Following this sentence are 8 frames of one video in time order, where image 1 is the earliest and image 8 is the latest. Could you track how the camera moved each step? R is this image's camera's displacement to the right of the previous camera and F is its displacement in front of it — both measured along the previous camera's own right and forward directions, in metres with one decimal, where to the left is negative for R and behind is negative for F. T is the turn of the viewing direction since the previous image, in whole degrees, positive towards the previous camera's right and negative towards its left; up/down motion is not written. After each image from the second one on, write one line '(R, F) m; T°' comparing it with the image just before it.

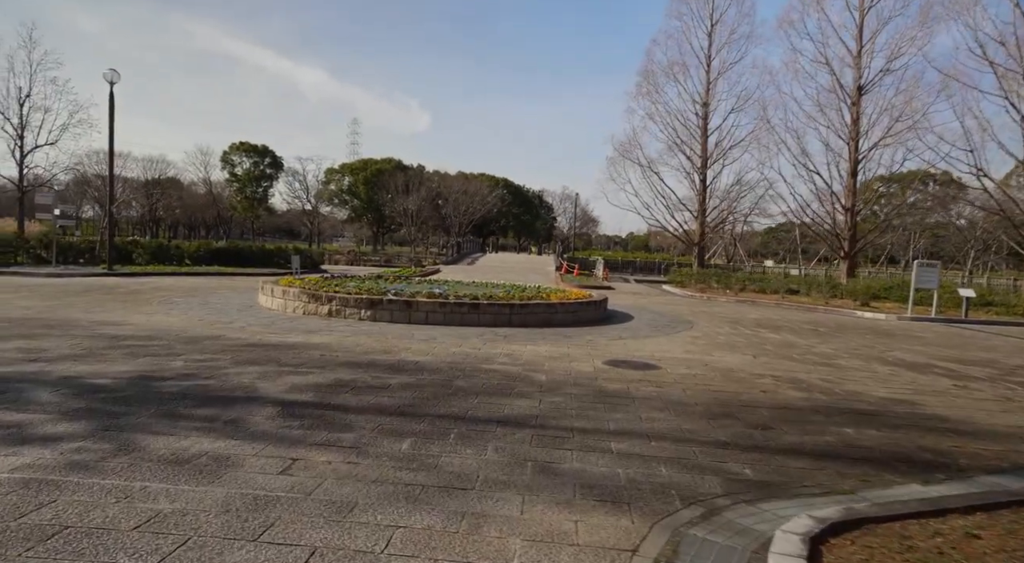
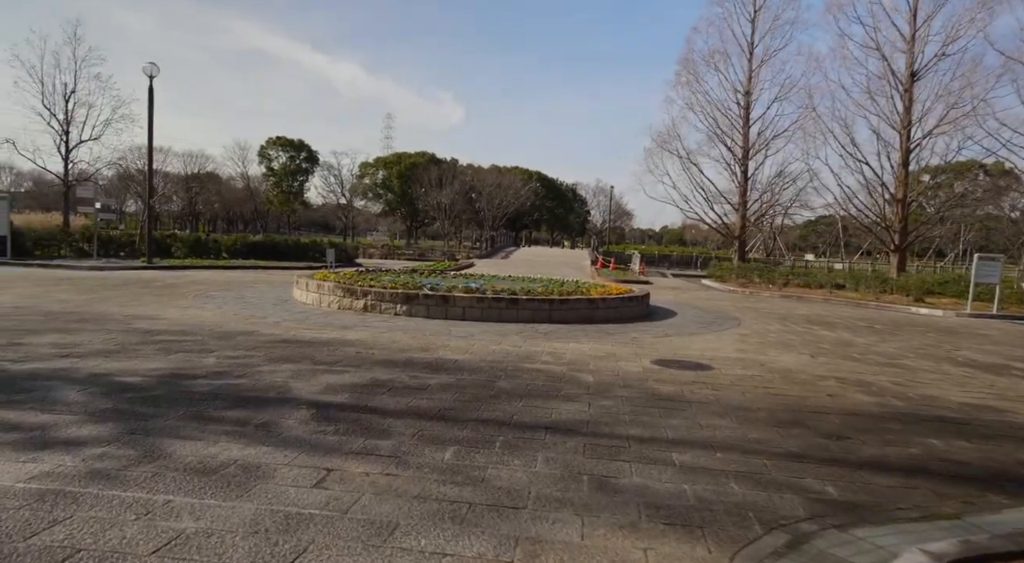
(-0.1, +0.4) m; -3°
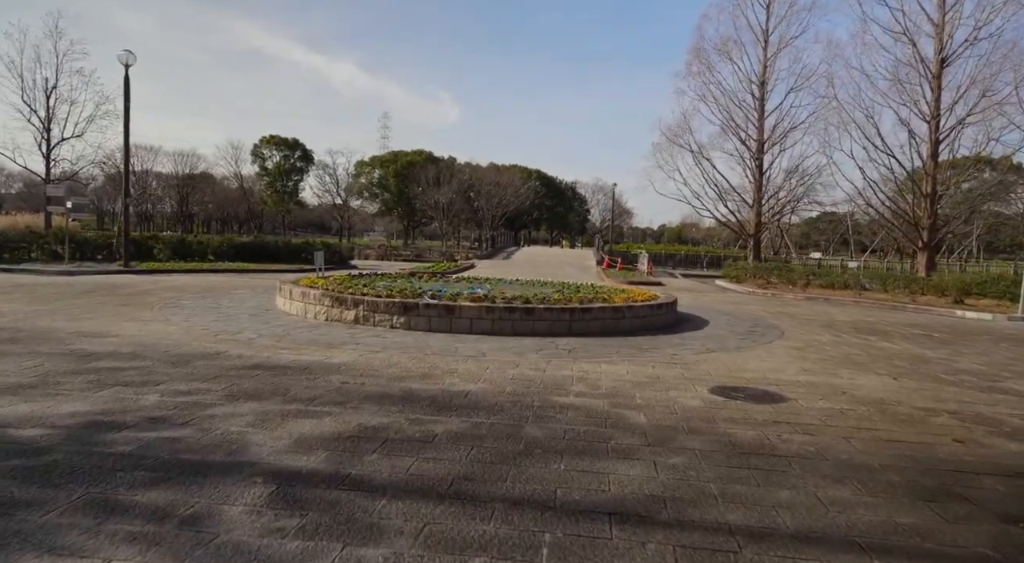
(-0.2, +1.5) m; 0°
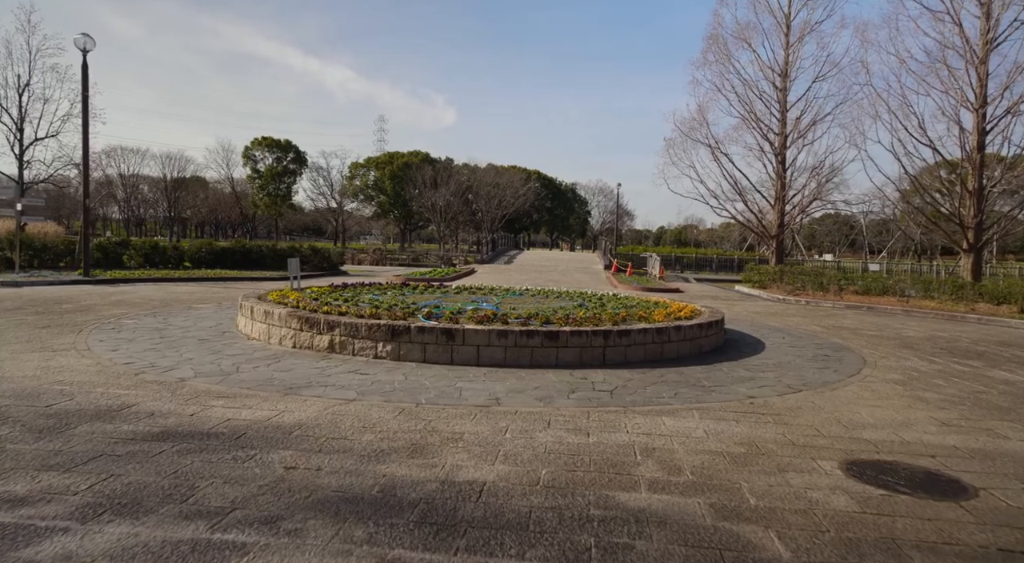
(-0.2, +2.1) m; 0°
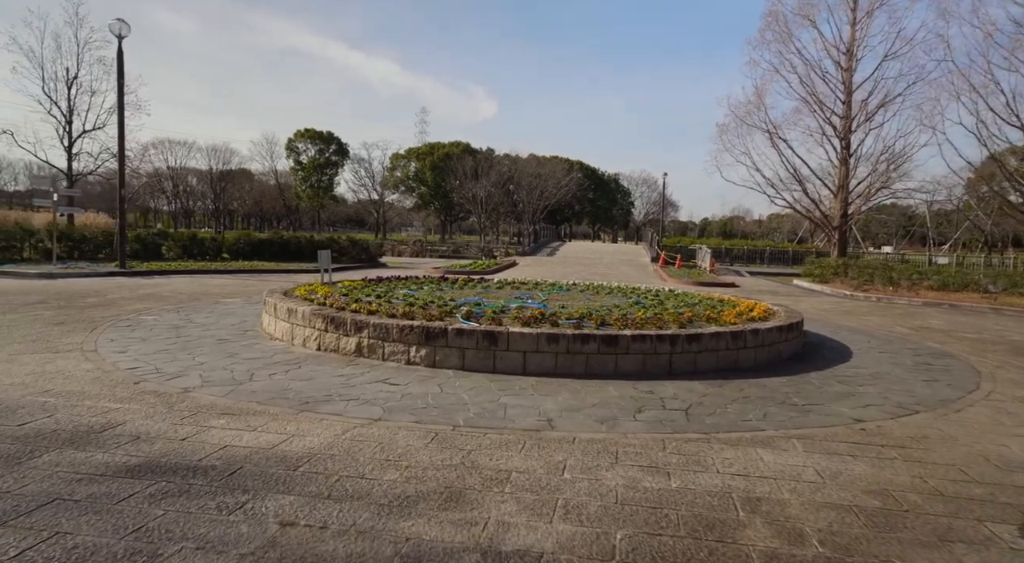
(-0.1, +1.0) m; -4°
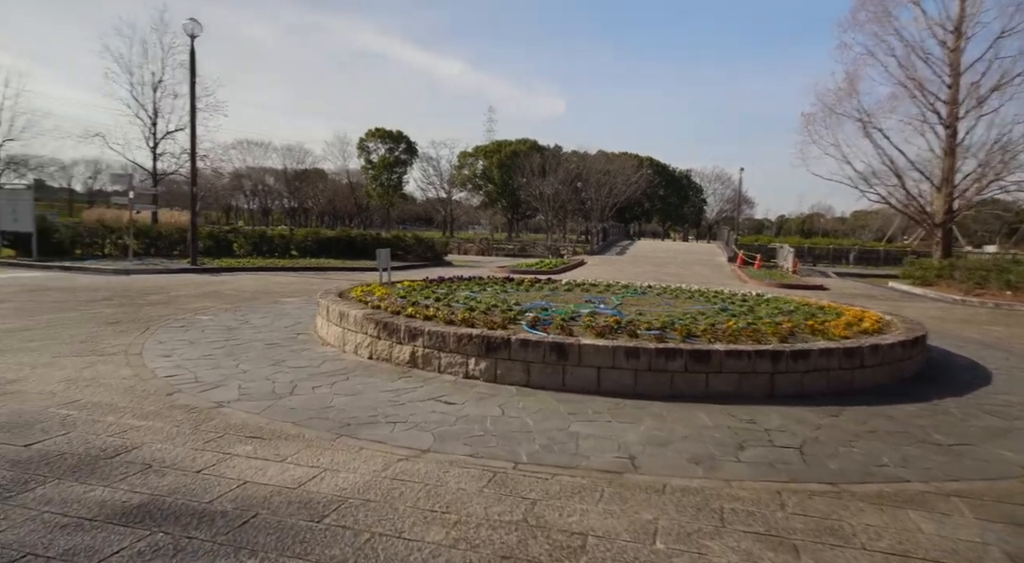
(-0.1, +0.8) m; -6°
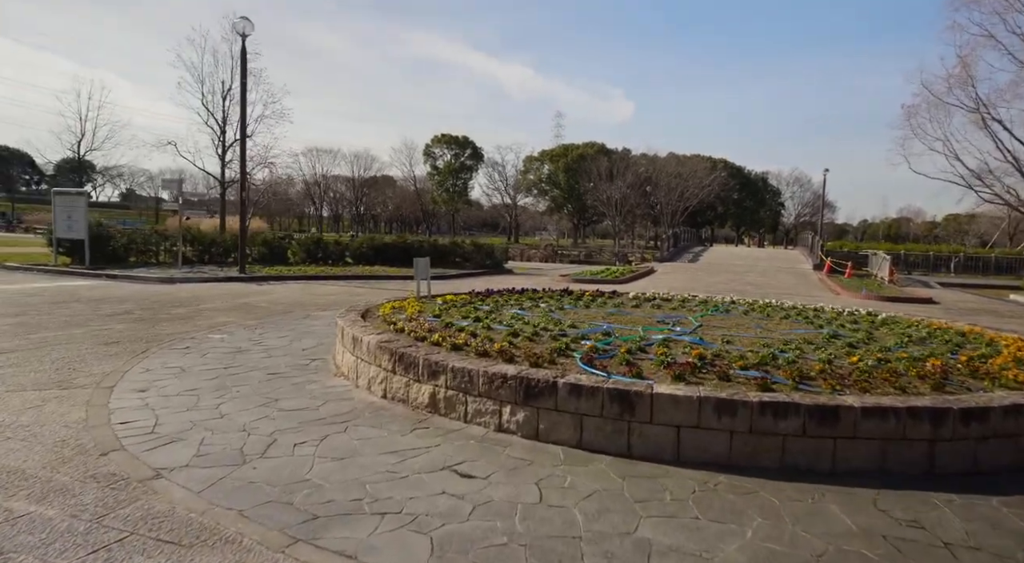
(+0.1, +1.4) m; -6°
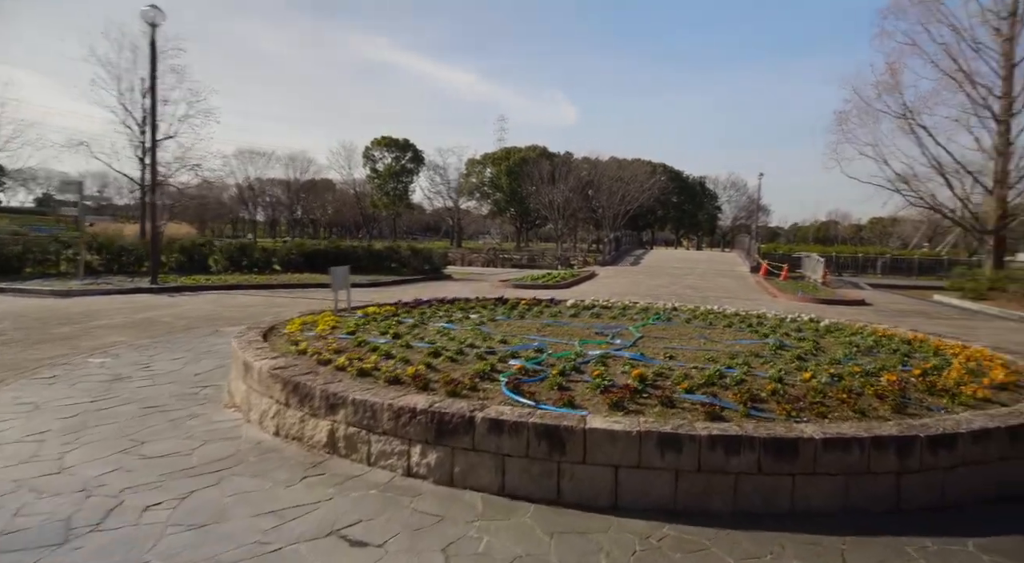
(+0.2, +0.6) m; +5°
